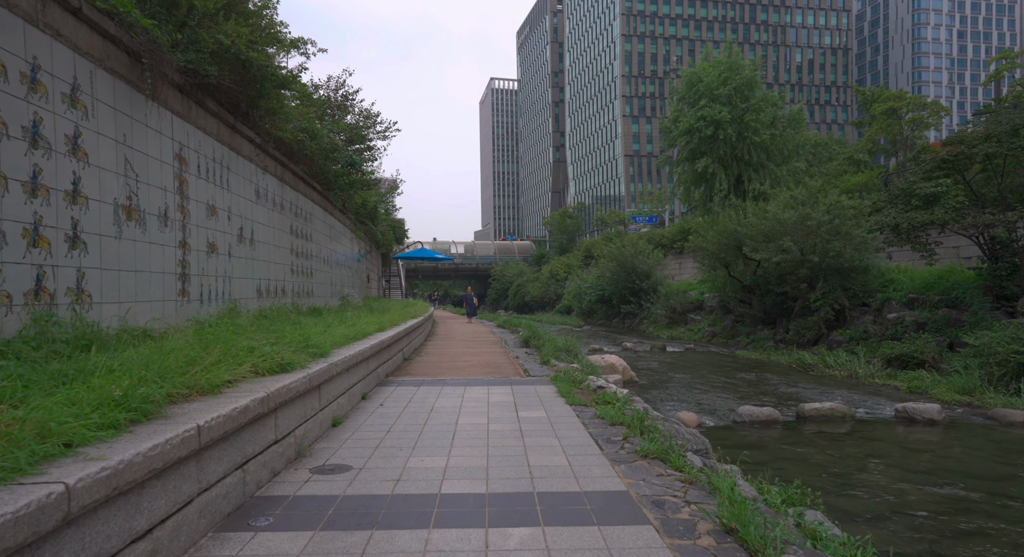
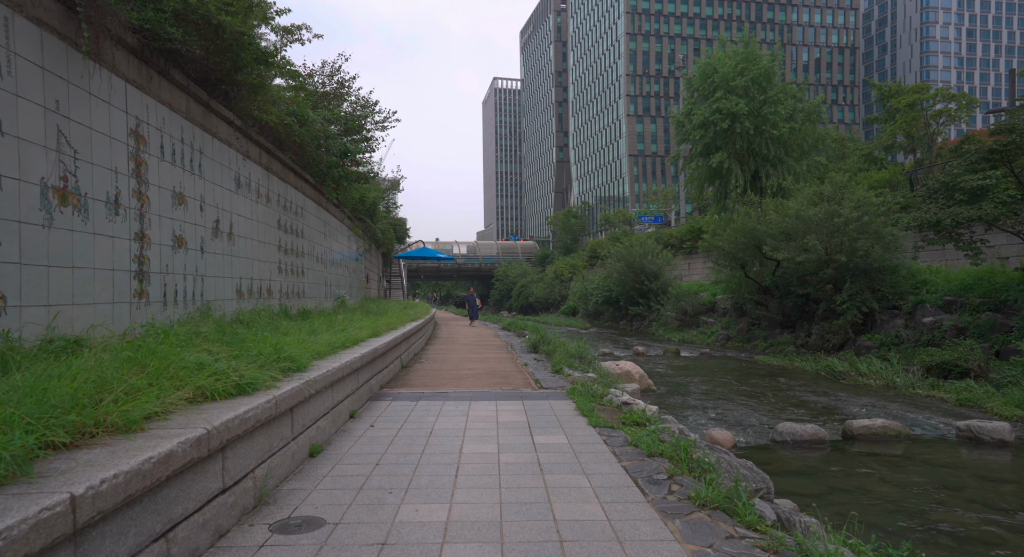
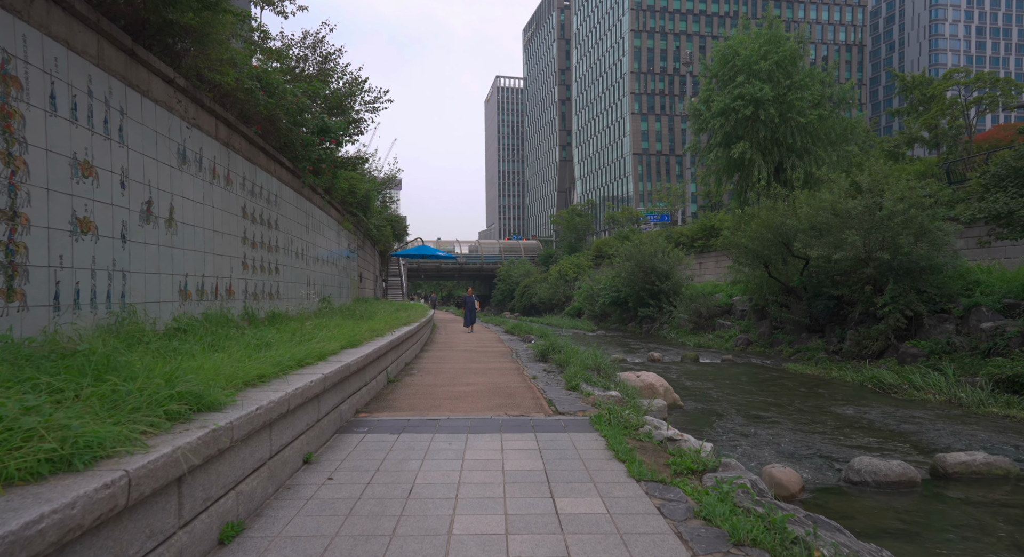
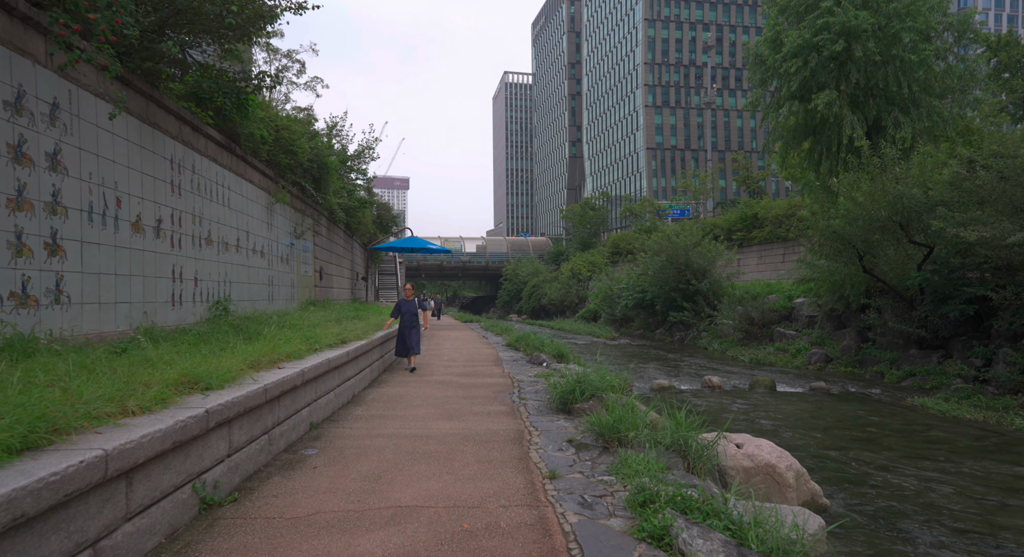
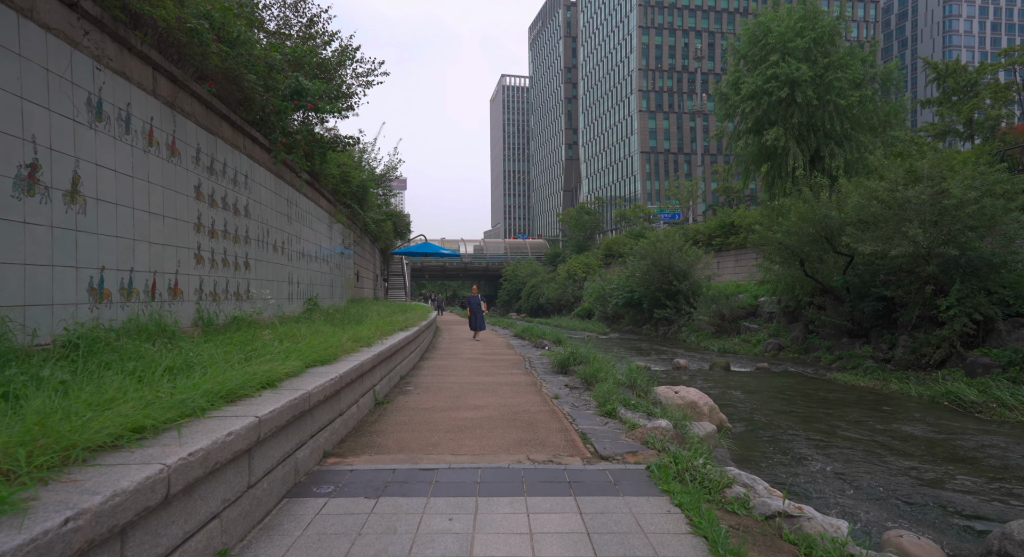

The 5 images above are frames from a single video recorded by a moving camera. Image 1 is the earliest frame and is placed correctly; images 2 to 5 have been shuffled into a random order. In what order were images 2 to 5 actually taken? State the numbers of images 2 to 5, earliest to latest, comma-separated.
2, 3, 5, 4
